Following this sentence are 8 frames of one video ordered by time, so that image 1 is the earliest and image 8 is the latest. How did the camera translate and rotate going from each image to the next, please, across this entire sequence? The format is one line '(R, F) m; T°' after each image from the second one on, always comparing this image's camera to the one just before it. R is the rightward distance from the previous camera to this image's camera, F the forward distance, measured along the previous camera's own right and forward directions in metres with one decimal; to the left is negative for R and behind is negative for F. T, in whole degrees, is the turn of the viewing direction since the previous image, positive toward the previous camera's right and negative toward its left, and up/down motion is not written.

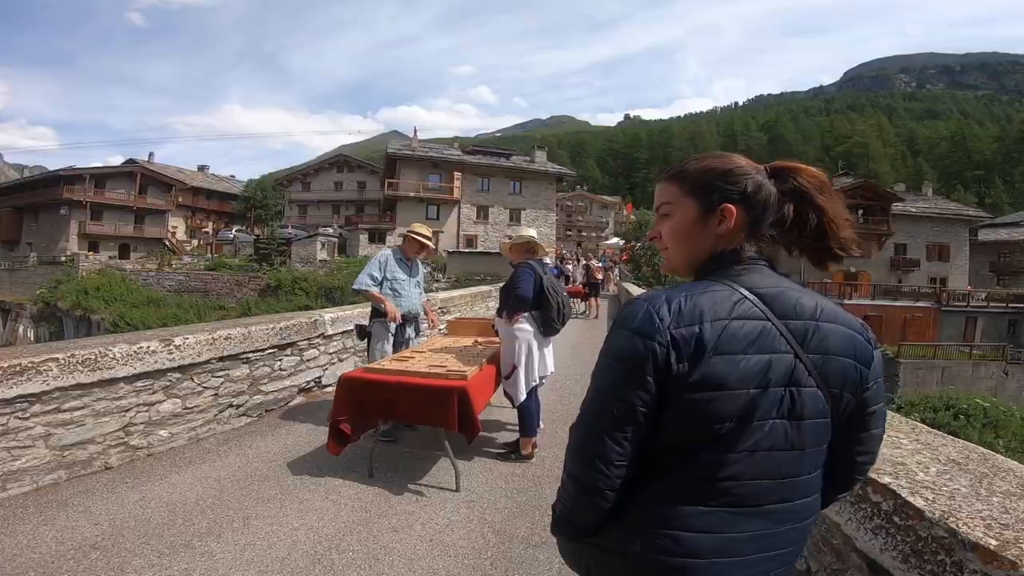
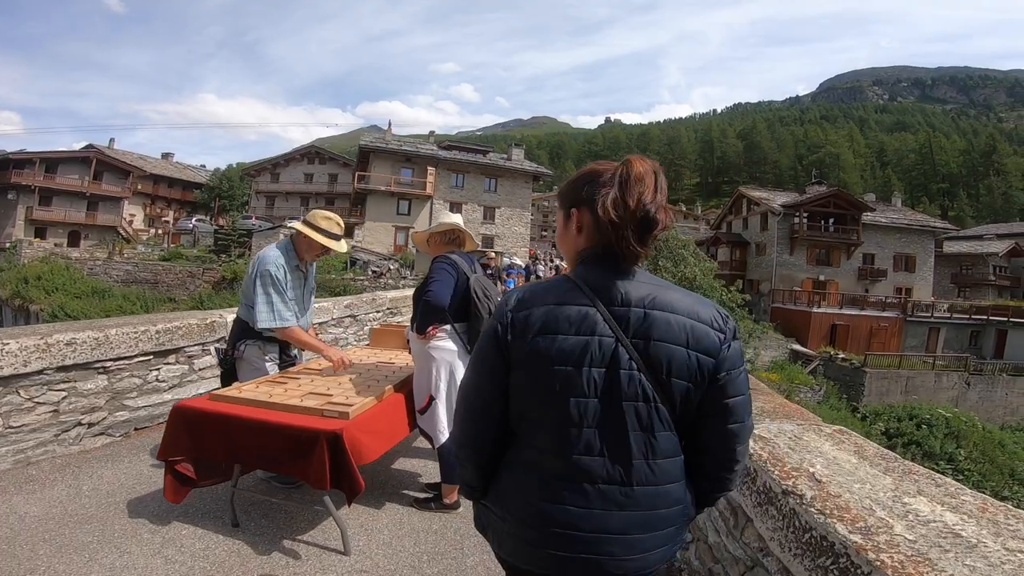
(+0.3, +0.4) m; +2°
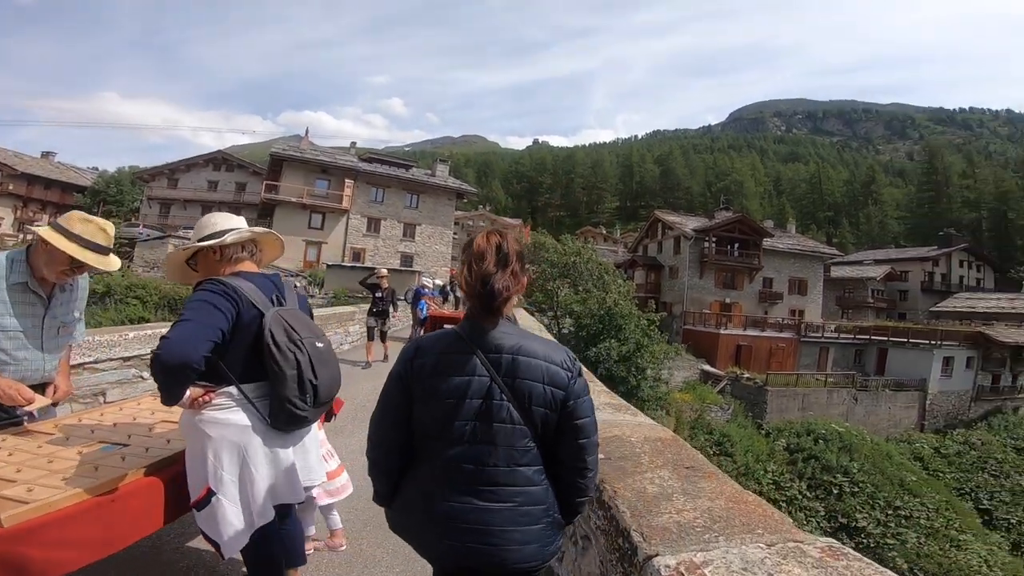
(+0.5, +0.4) m; +7°
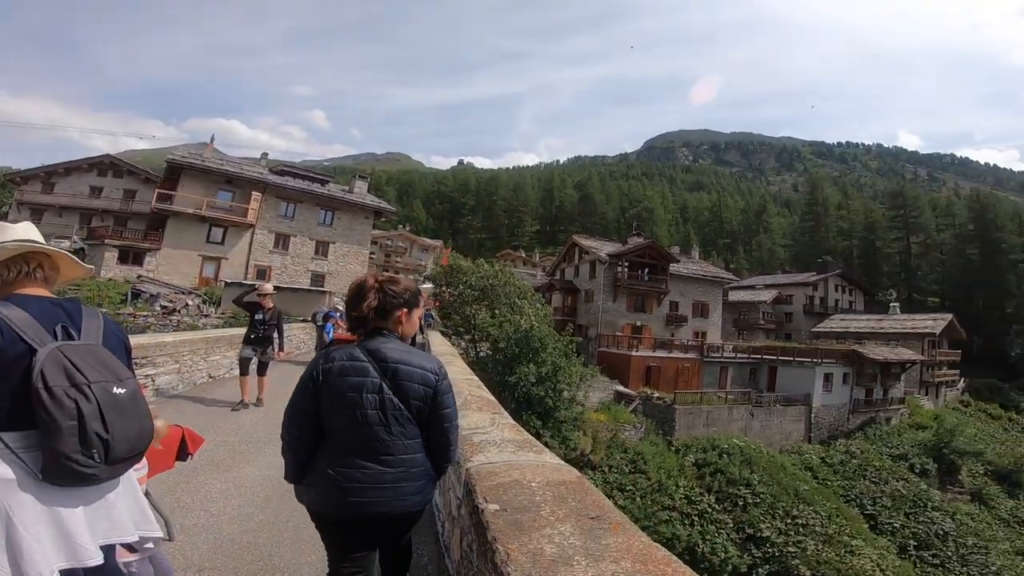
(+0.3, +0.2) m; +8°
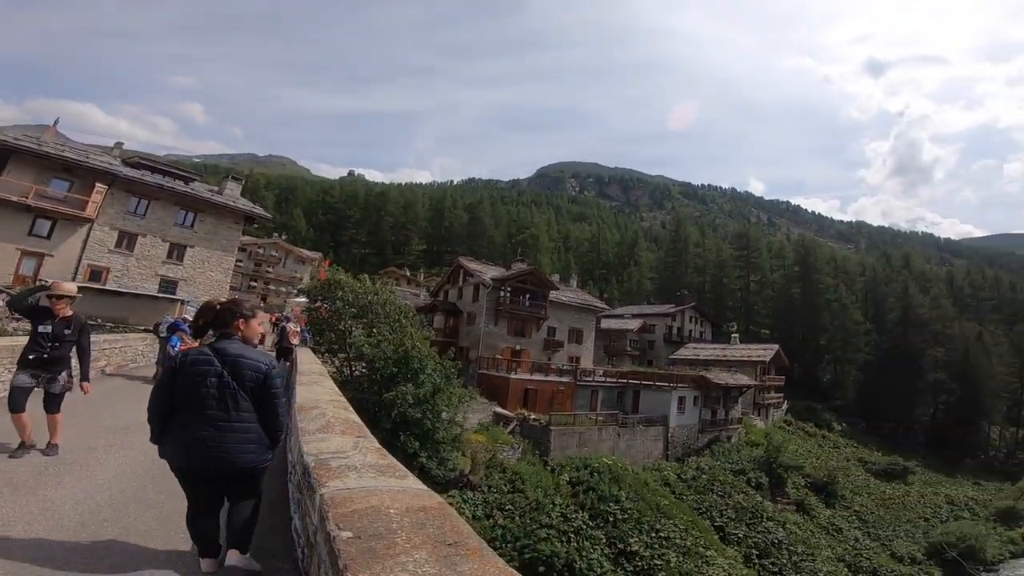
(+0.2, -0.2) m; +12°
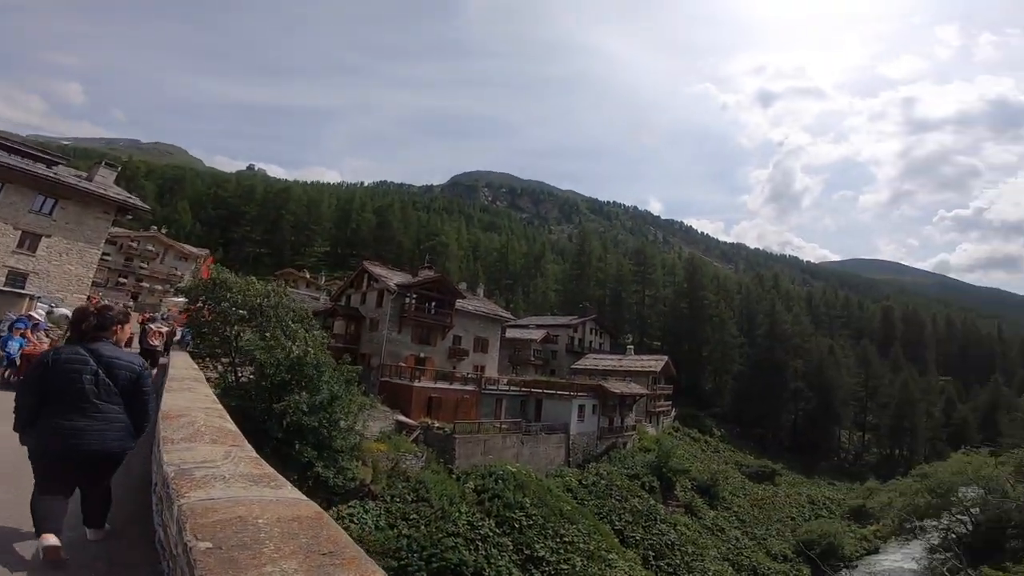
(+0.3, -0.1) m; +9°
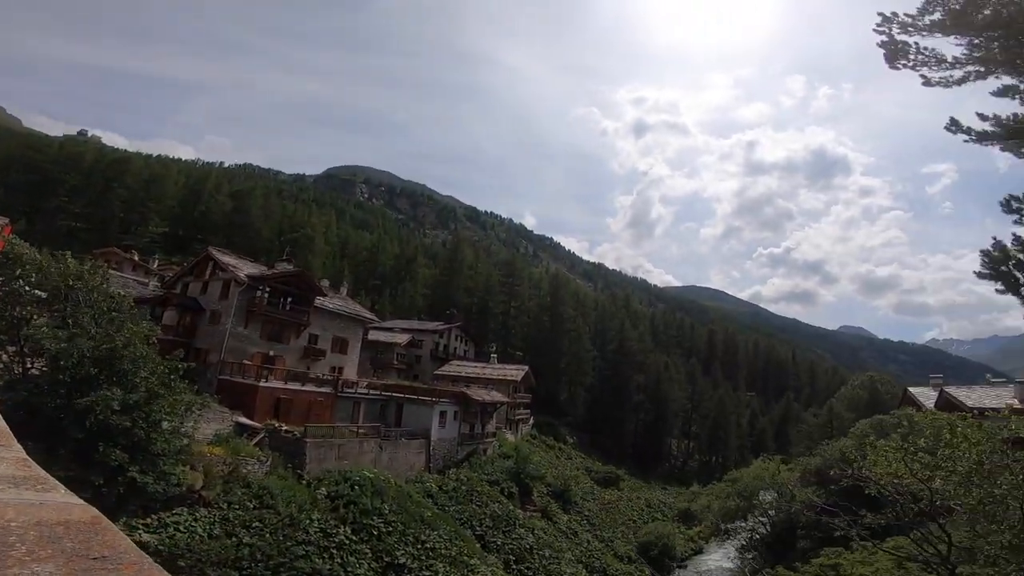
(+0.6, -0.1) m; +12°
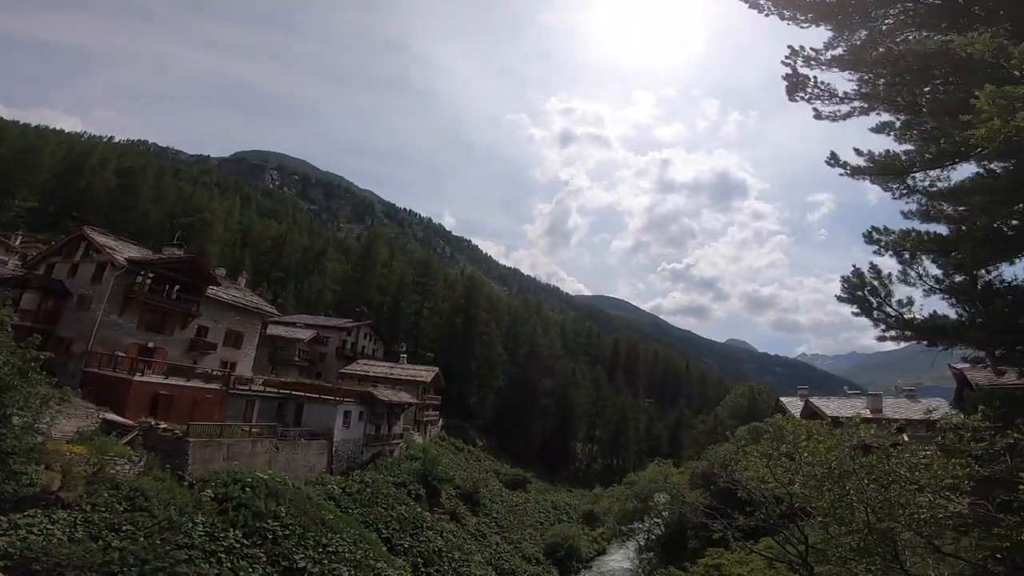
(+0.5, 0.0) m; +8°
